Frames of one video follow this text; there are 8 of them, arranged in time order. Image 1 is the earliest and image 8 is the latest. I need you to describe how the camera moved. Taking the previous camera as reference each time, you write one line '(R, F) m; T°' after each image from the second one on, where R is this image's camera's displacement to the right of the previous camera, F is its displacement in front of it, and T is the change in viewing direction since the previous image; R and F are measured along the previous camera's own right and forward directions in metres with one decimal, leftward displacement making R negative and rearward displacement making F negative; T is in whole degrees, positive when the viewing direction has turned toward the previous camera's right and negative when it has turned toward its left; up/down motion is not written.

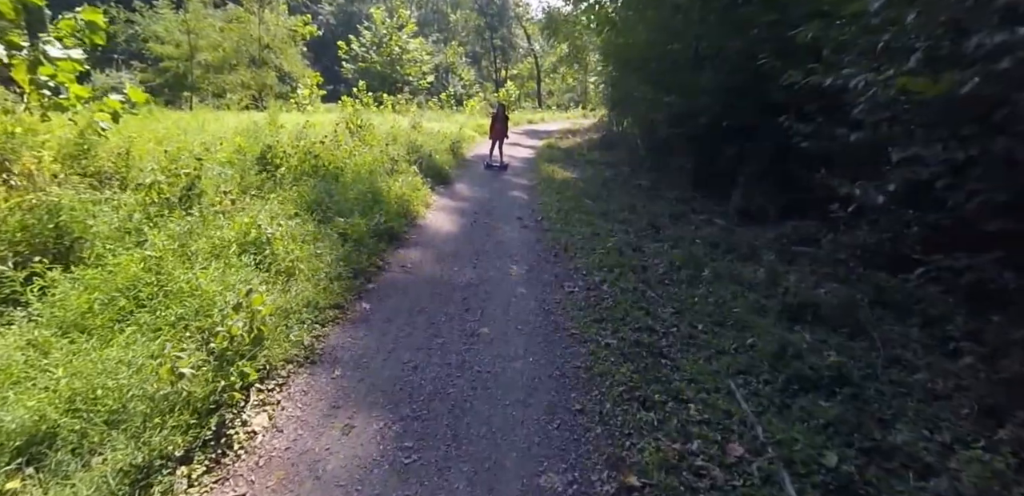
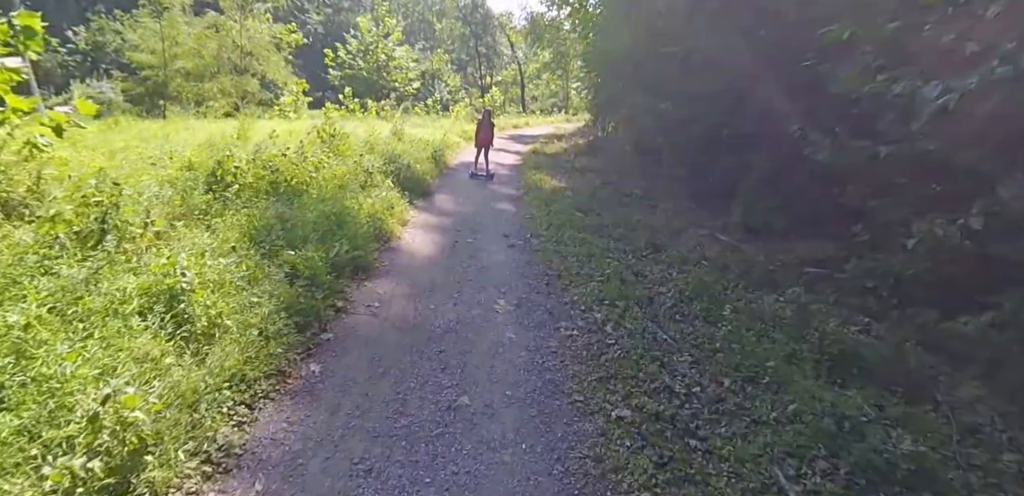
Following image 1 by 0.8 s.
(0.0, +1.0) m; +1°
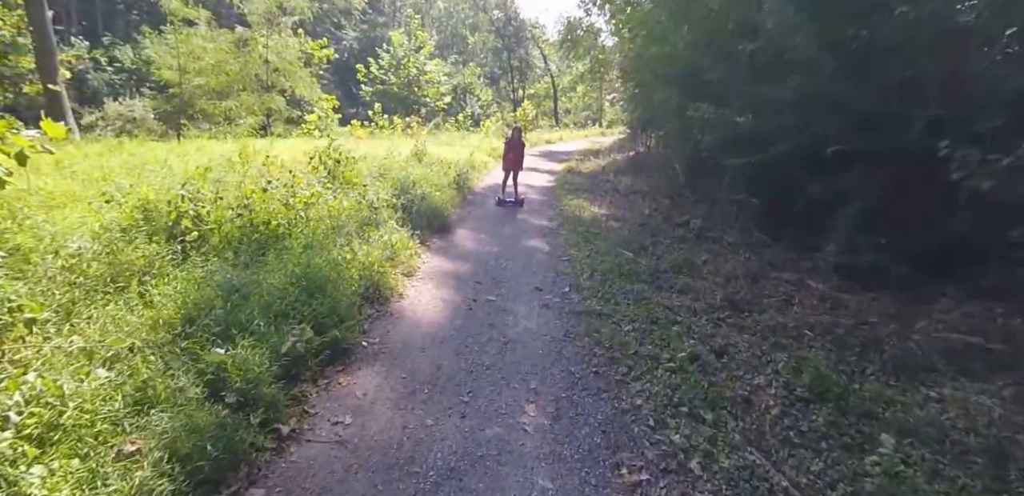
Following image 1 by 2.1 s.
(0.0, +1.7) m; -4°
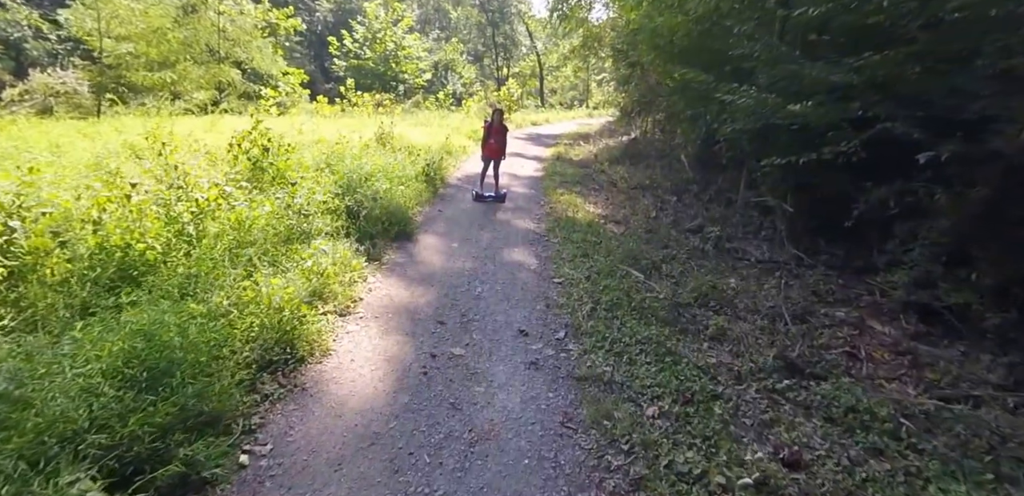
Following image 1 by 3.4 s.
(+0.1, +1.7) m; +2°
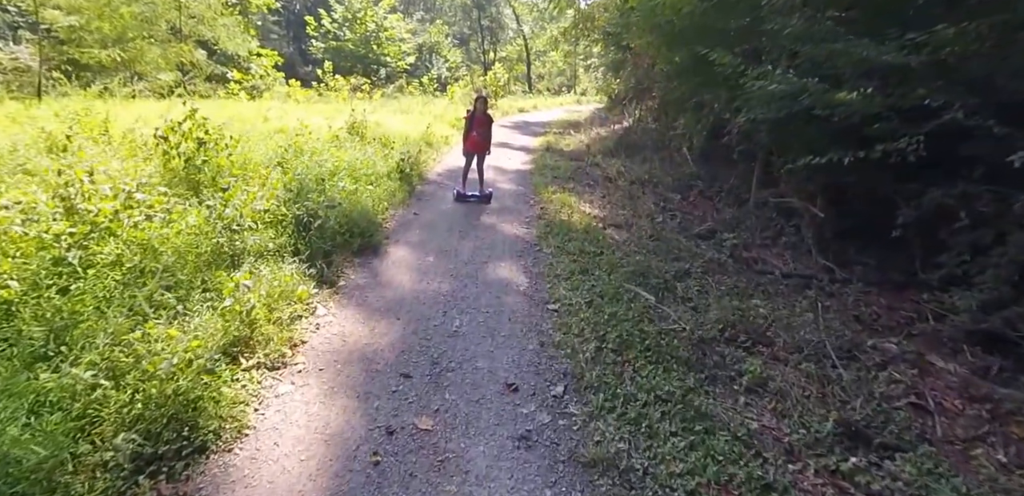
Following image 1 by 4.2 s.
(0.0, +1.1) m; +1°
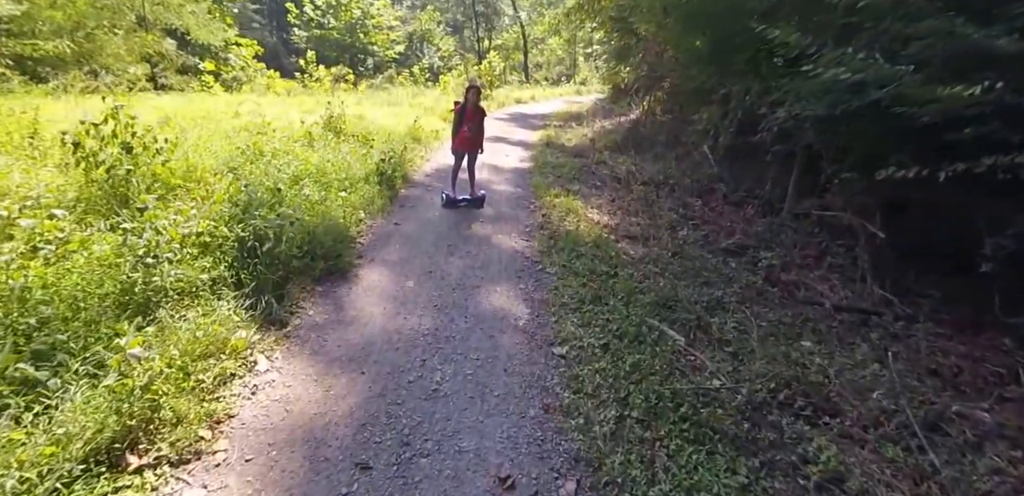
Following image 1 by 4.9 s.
(0.0, +1.0) m; 0°
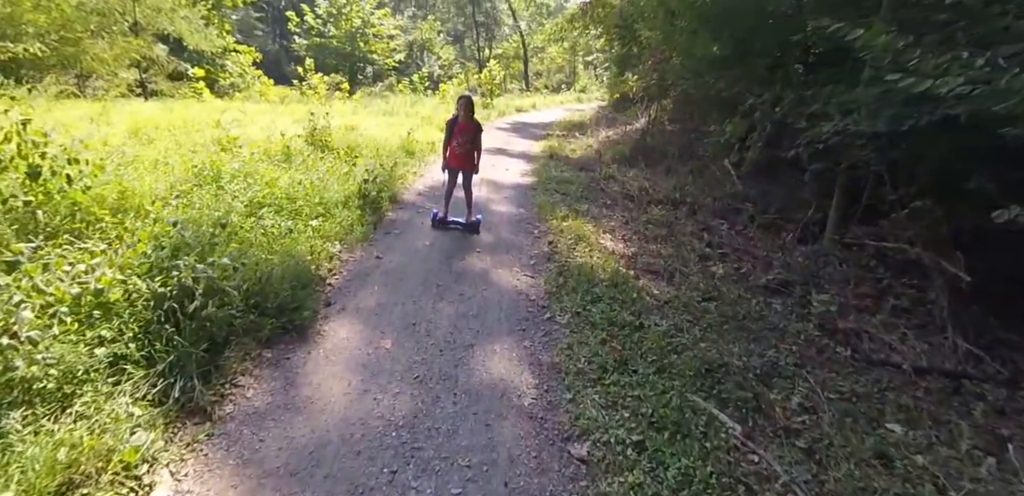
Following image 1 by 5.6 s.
(0.0, +1.0) m; 0°
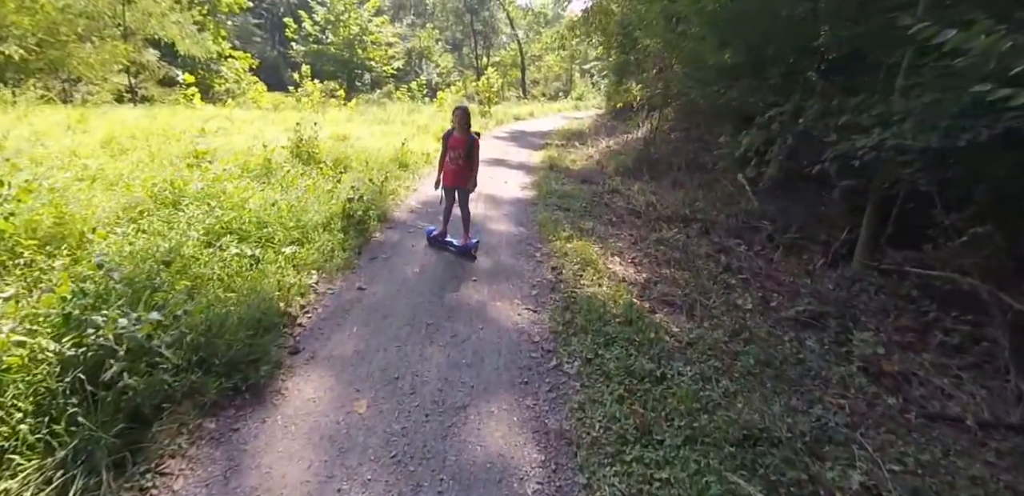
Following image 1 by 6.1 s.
(0.0, +0.7) m; 0°
